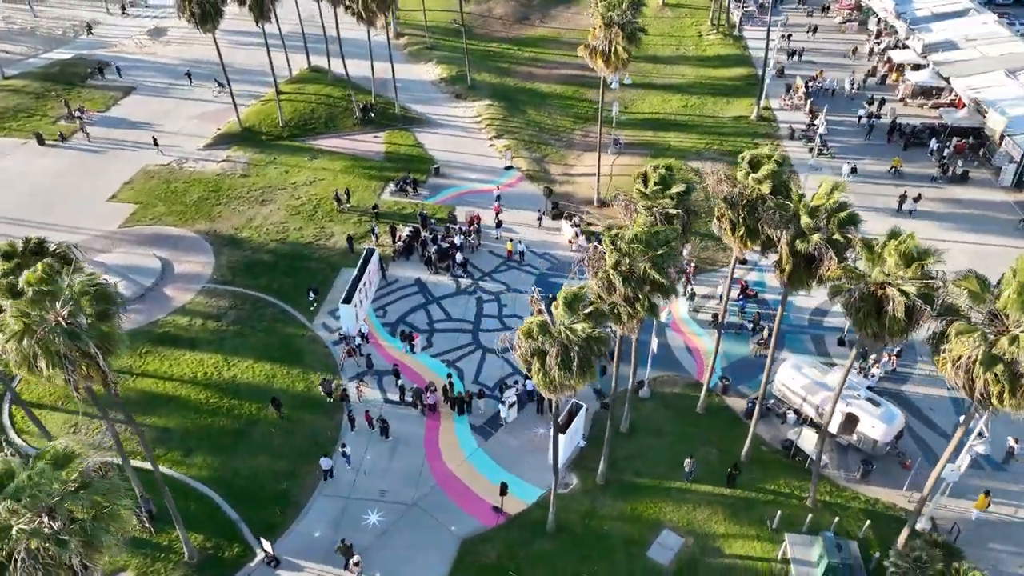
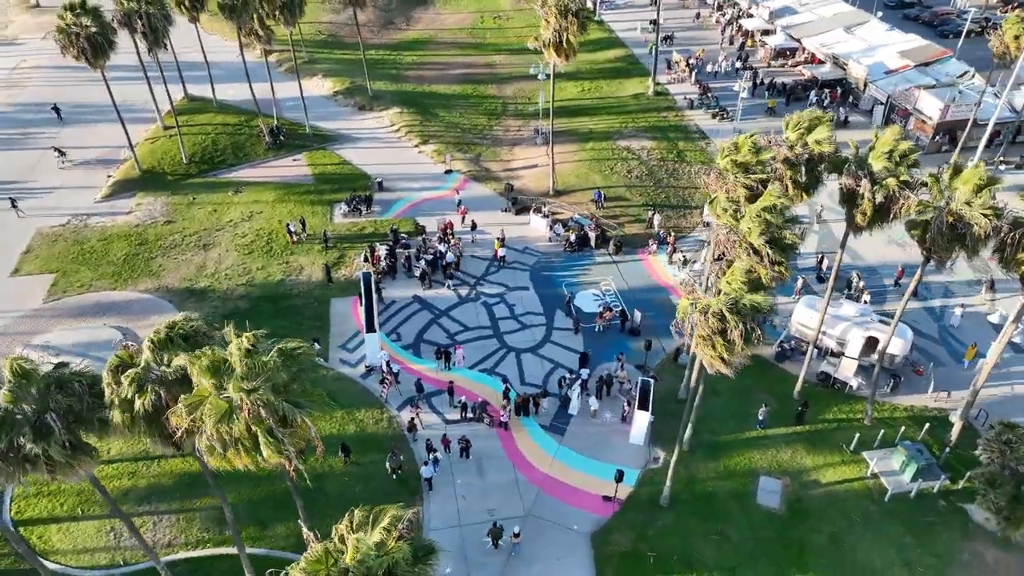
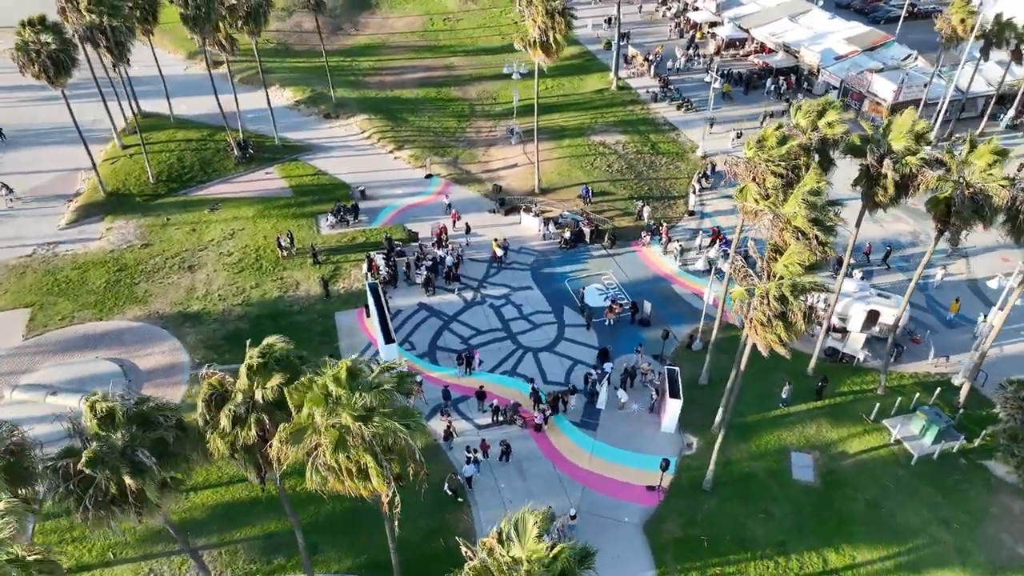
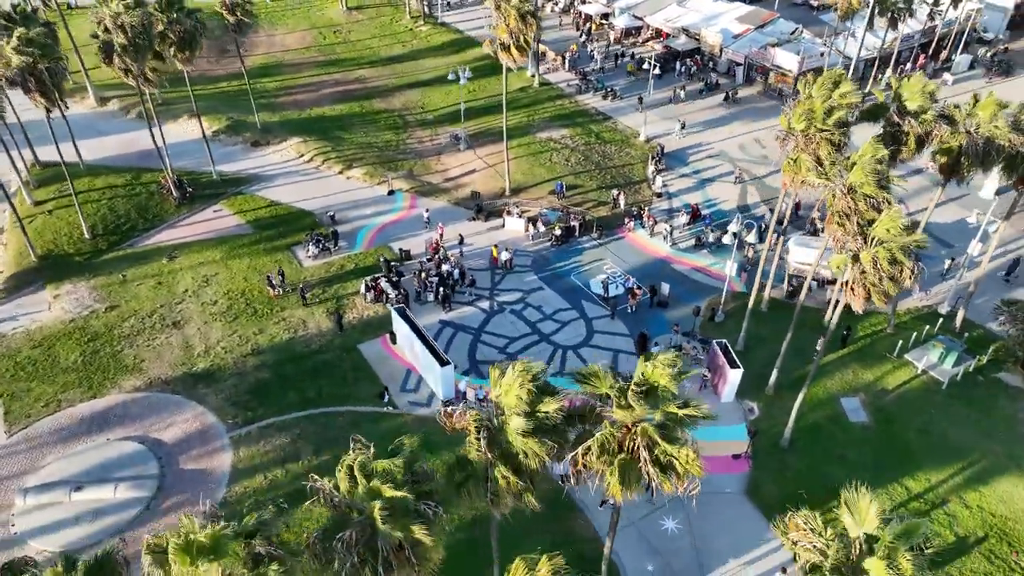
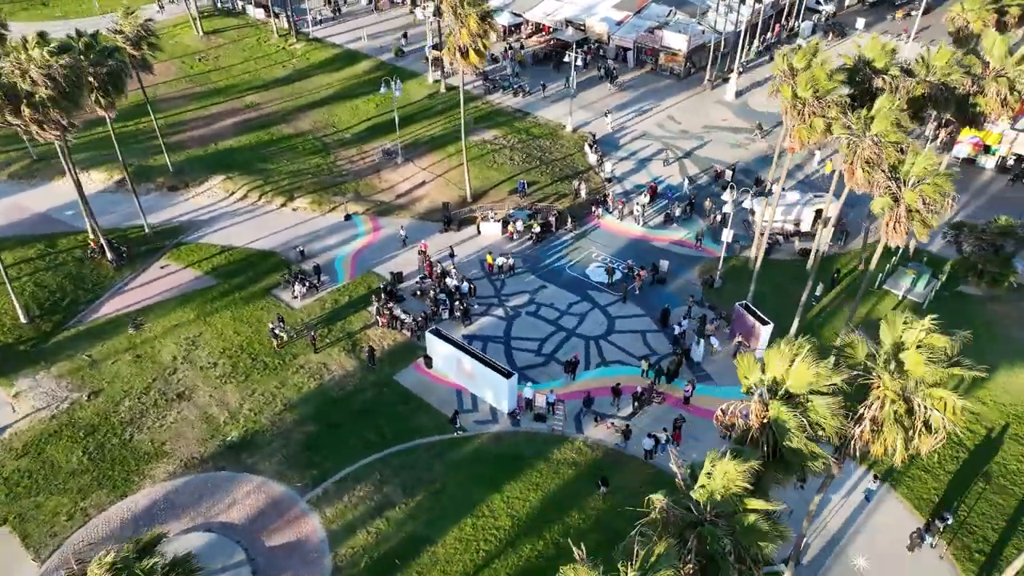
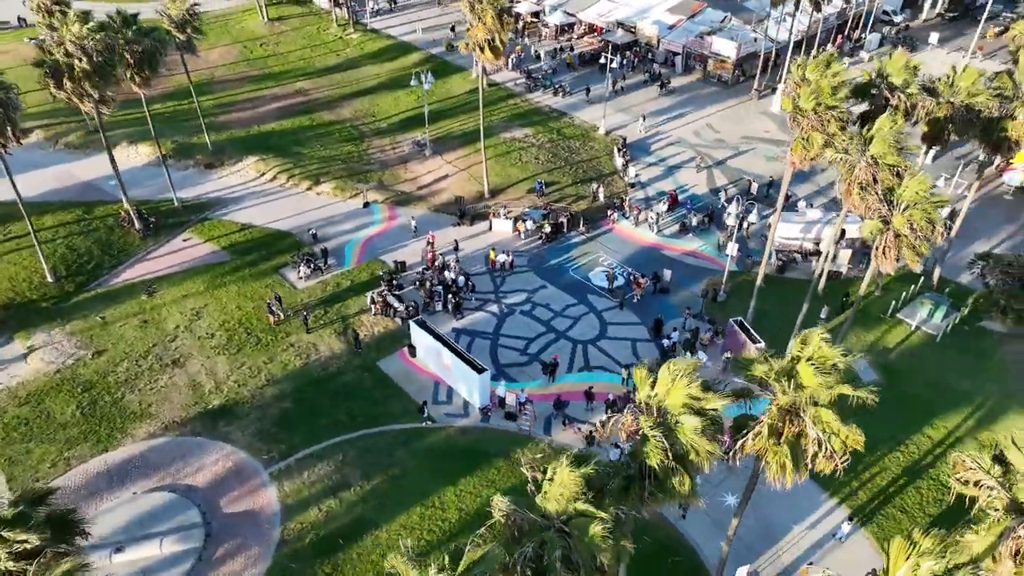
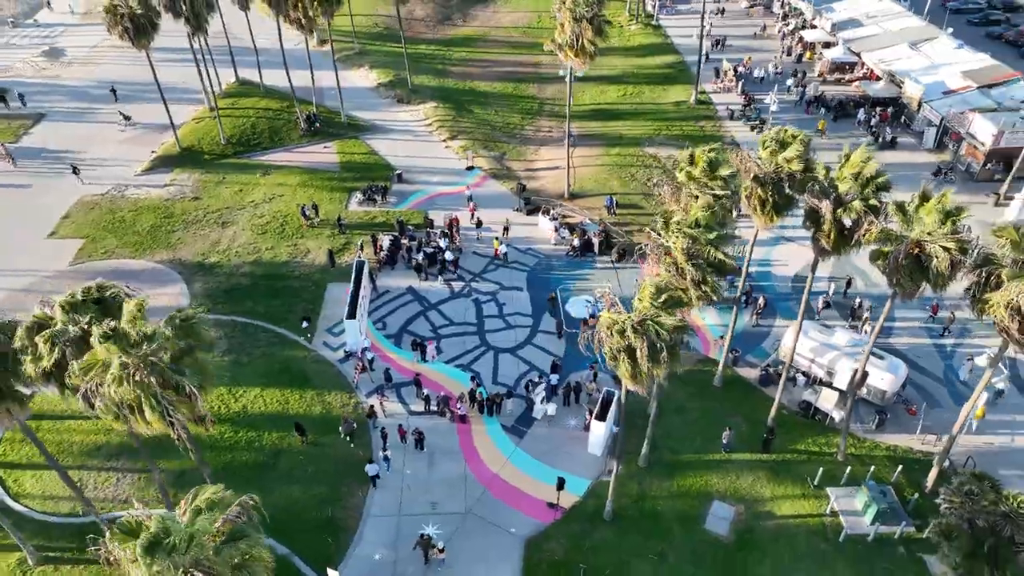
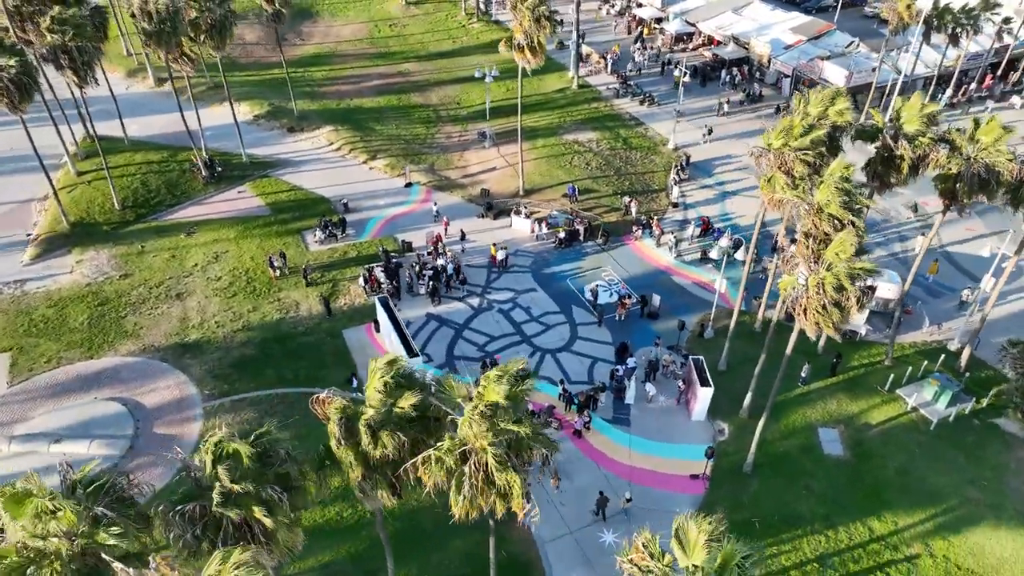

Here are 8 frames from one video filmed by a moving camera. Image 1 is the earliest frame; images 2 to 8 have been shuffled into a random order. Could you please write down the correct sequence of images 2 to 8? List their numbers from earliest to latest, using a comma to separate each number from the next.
7, 2, 3, 8, 4, 6, 5
